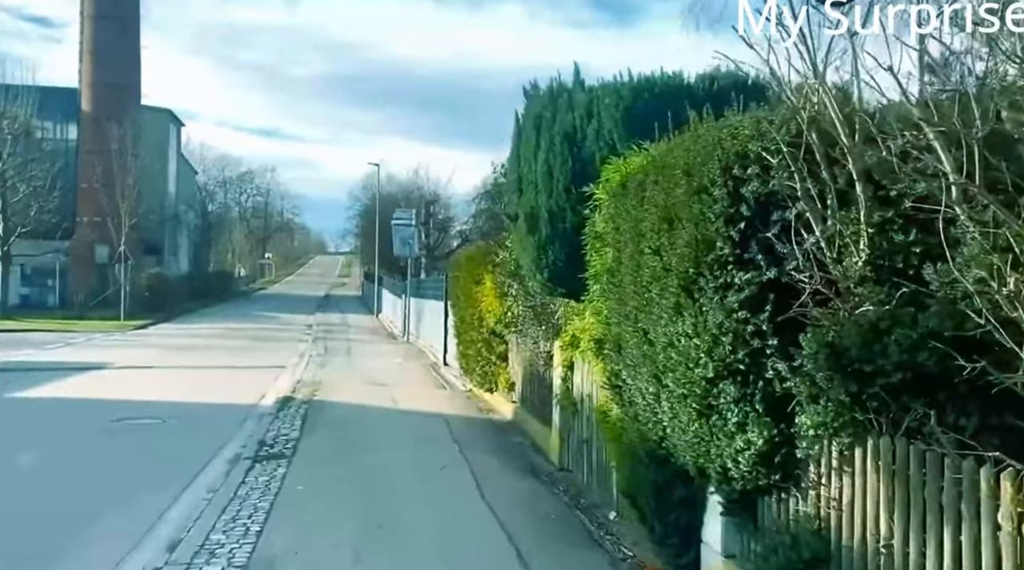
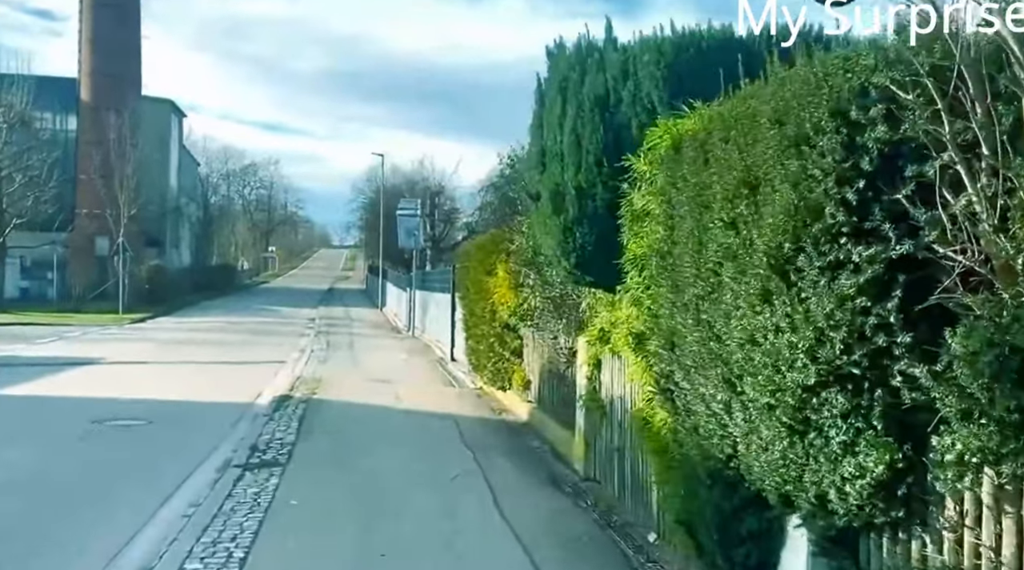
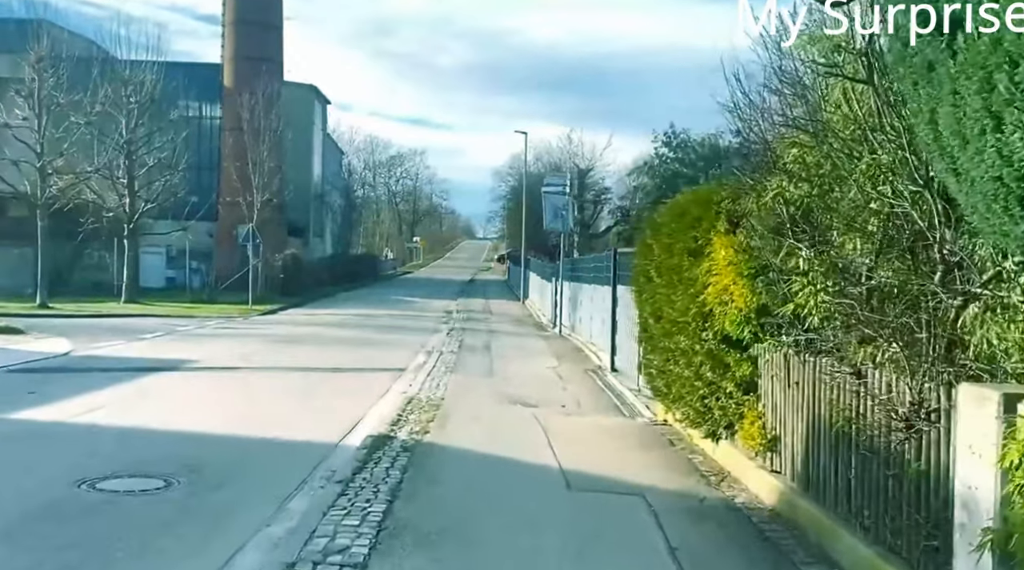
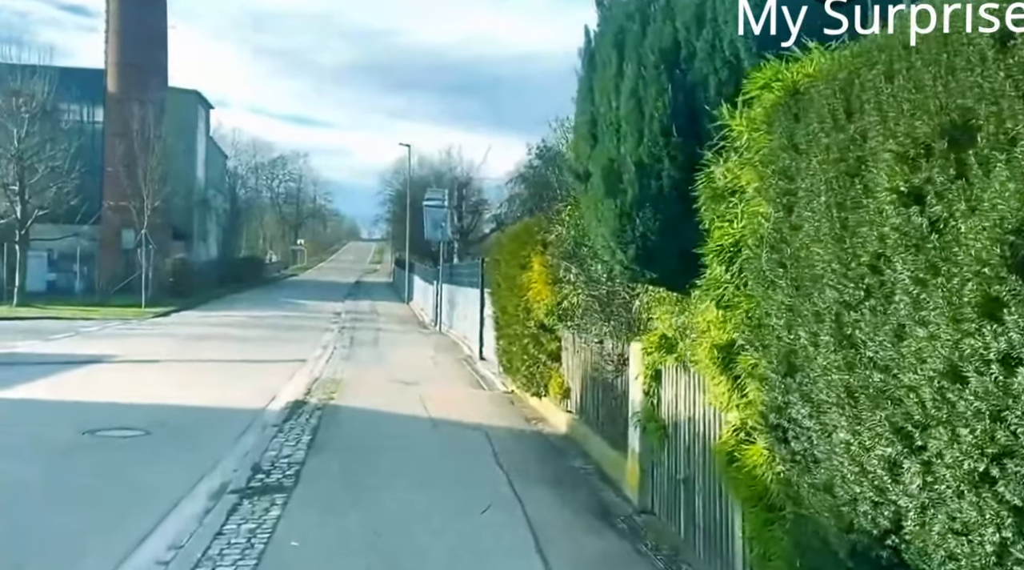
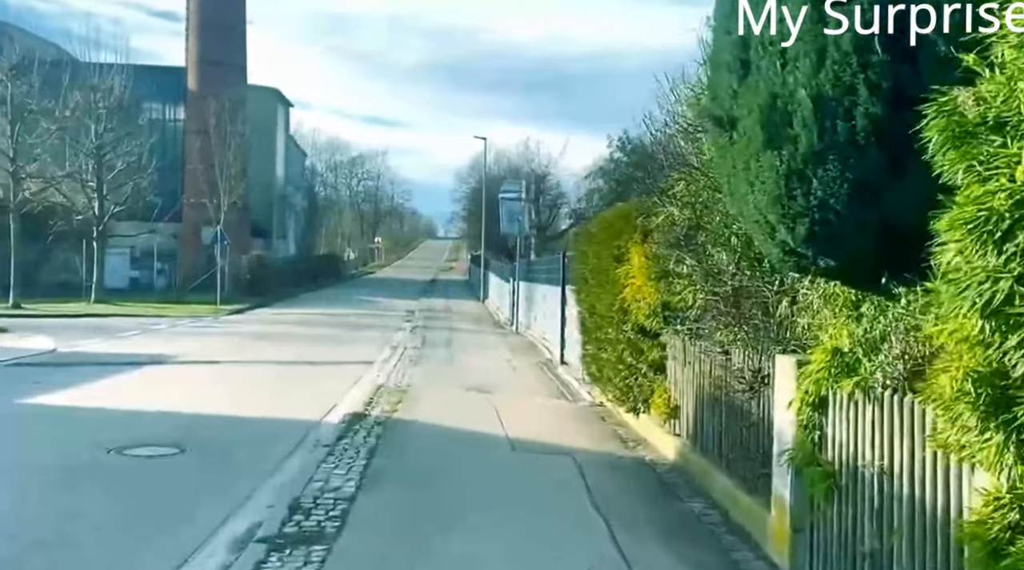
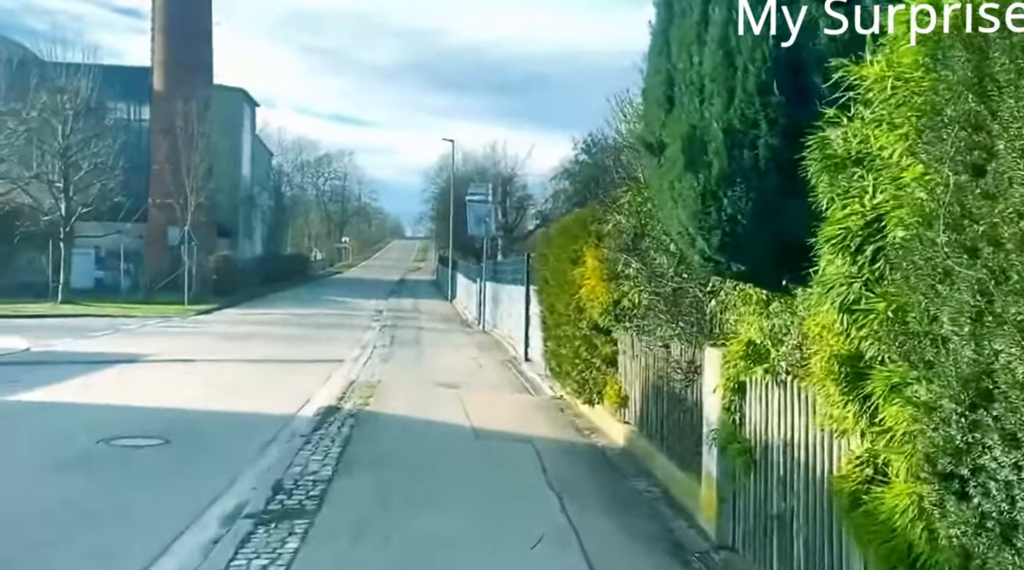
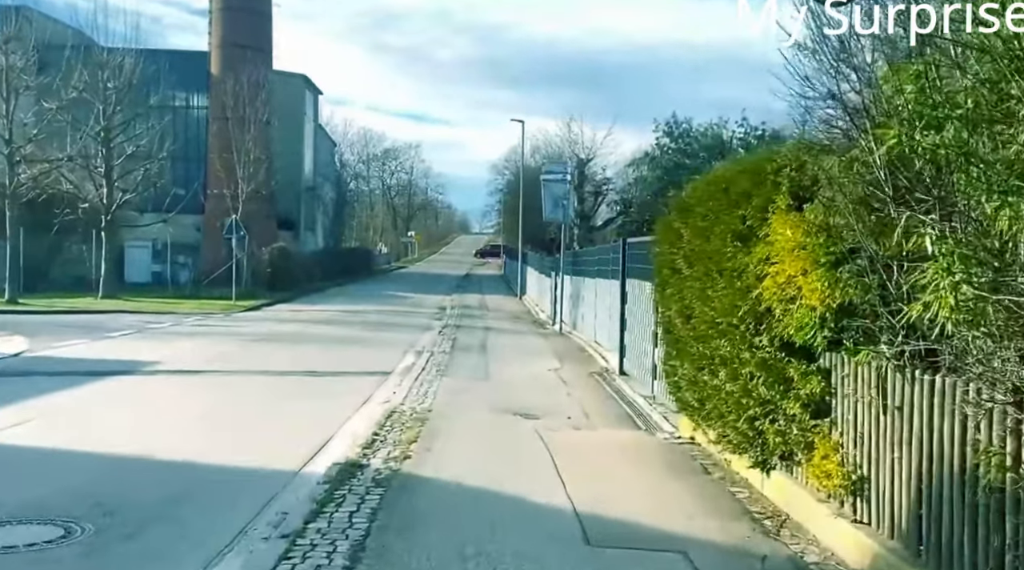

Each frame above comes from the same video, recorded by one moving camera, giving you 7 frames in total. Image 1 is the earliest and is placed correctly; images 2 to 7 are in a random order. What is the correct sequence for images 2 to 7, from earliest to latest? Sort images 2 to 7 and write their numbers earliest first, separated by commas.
2, 4, 6, 5, 3, 7
